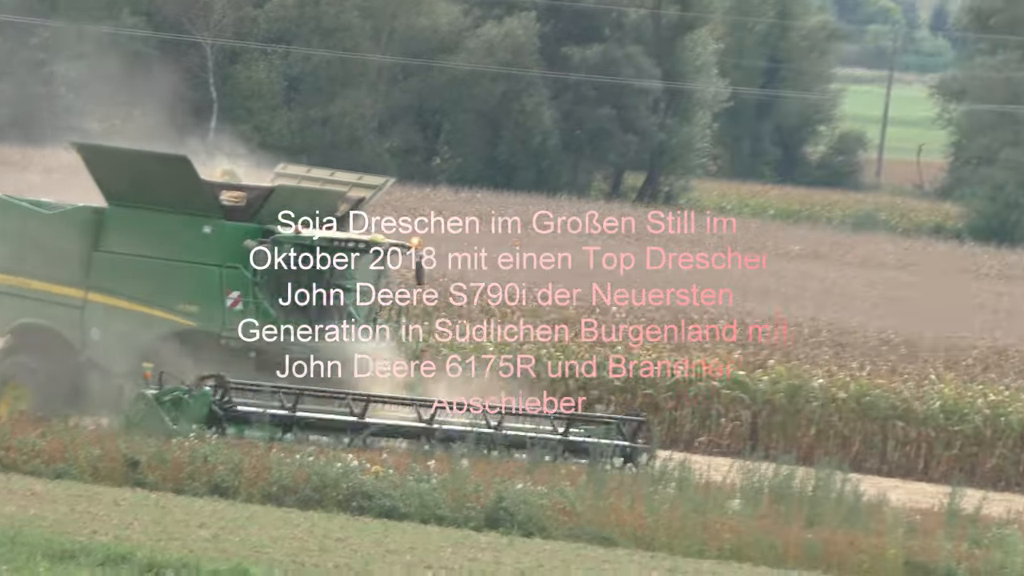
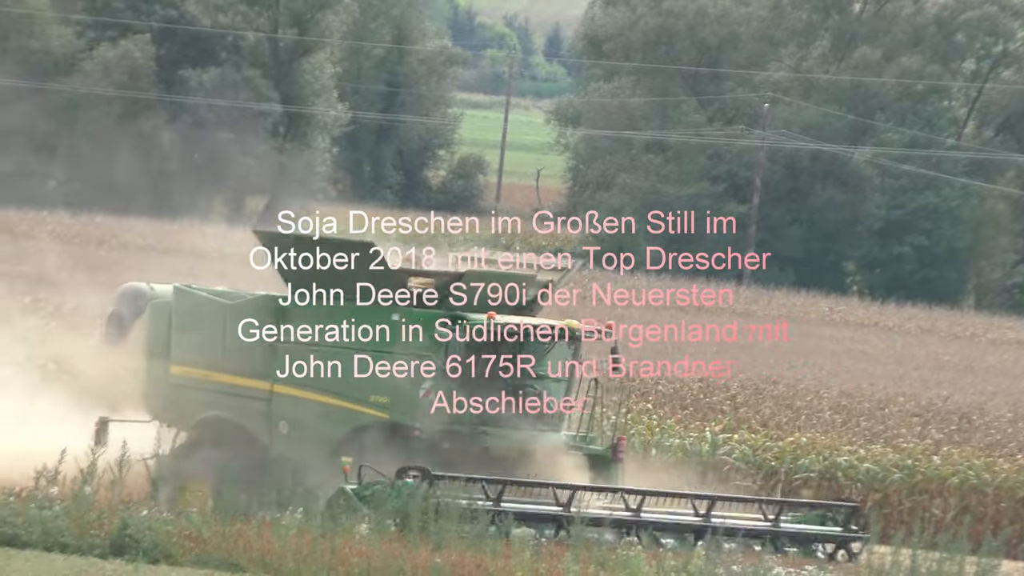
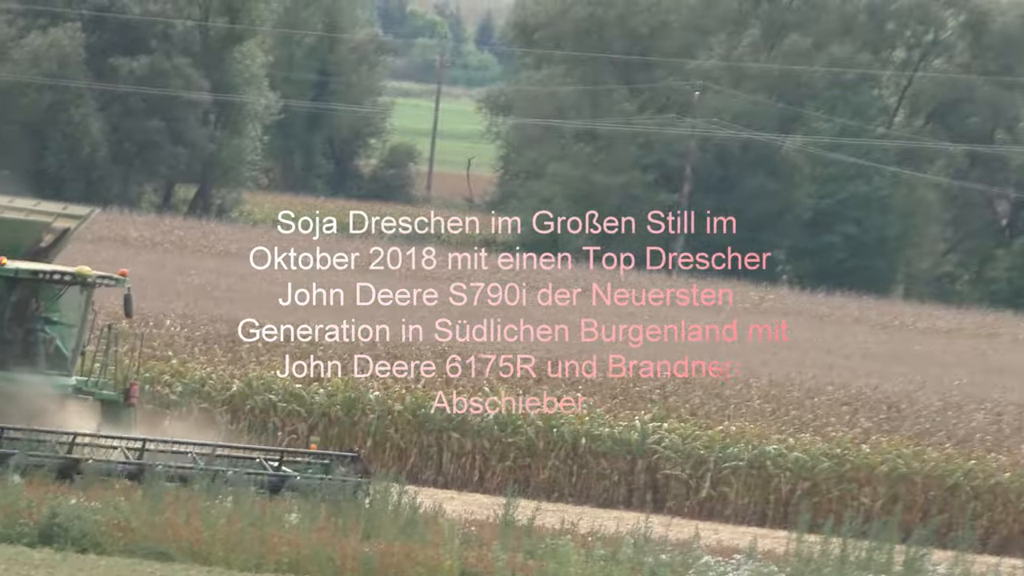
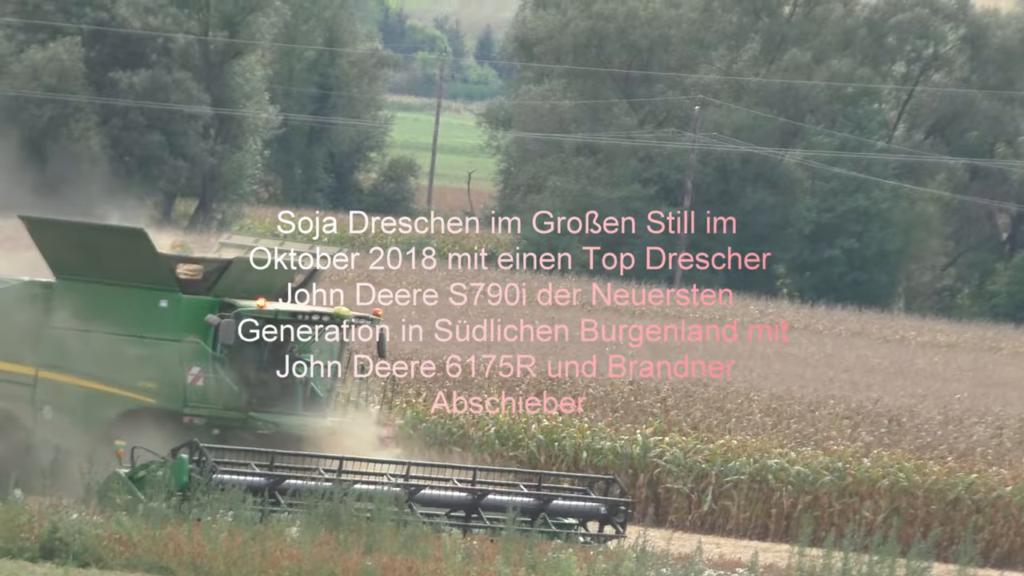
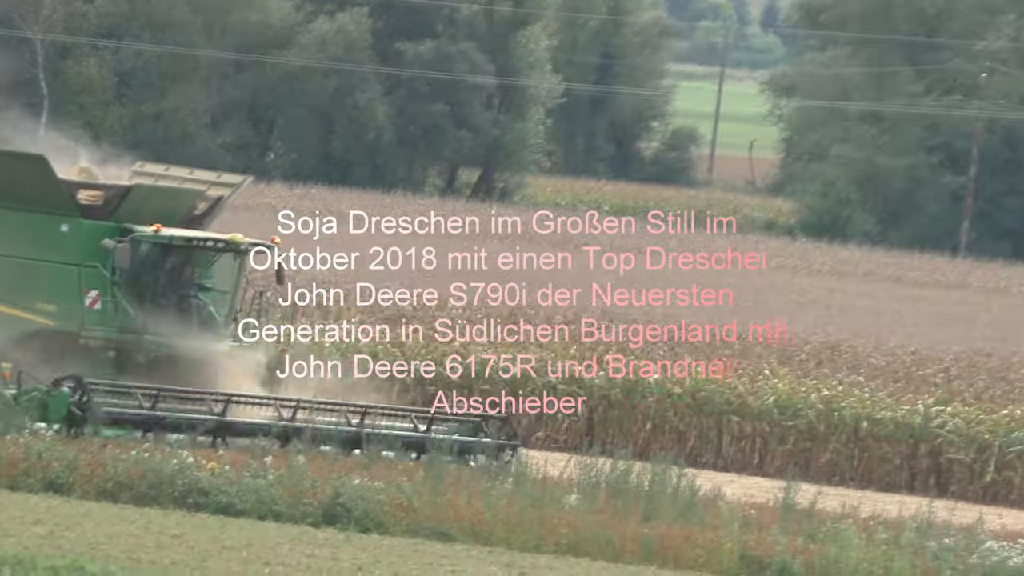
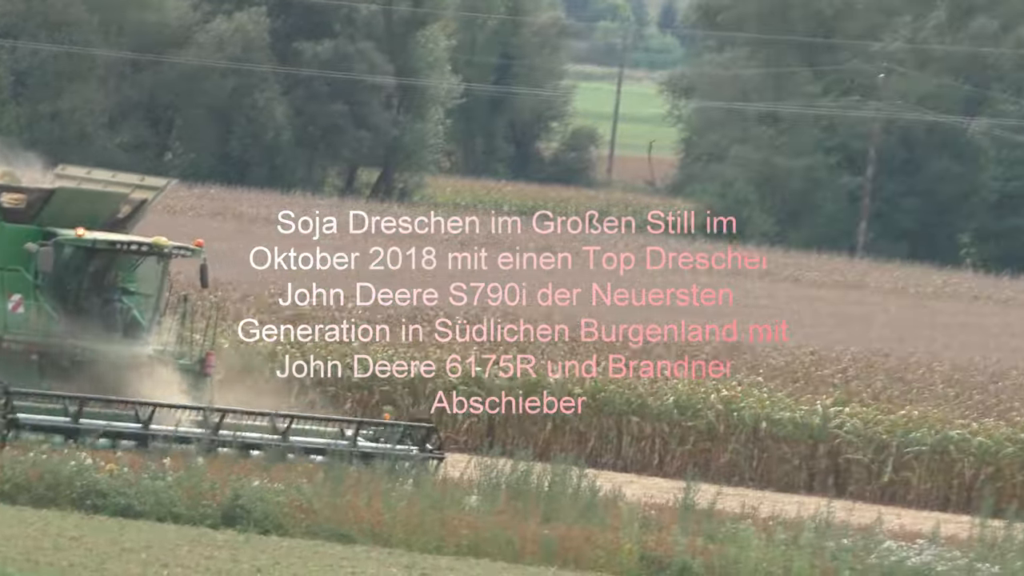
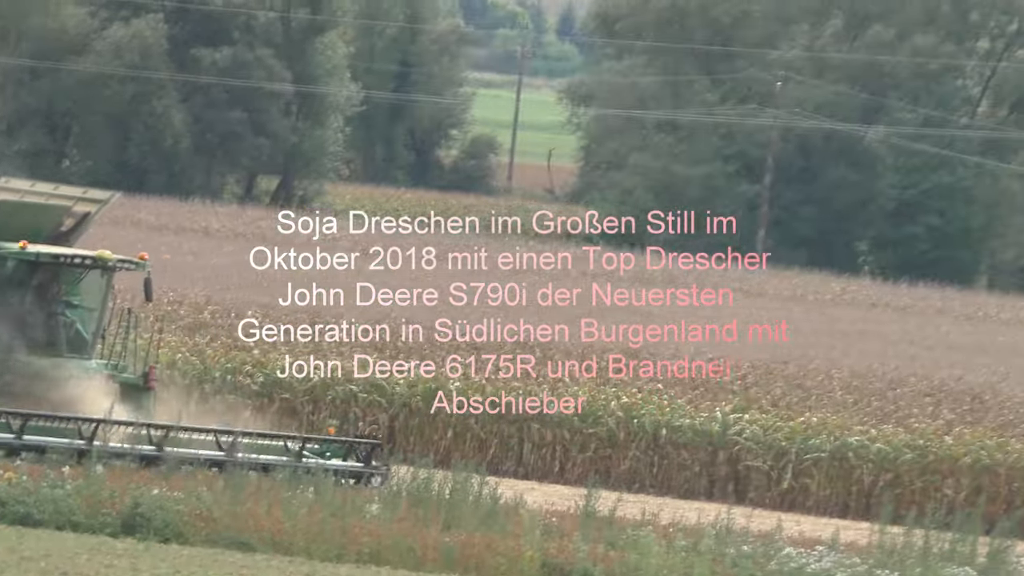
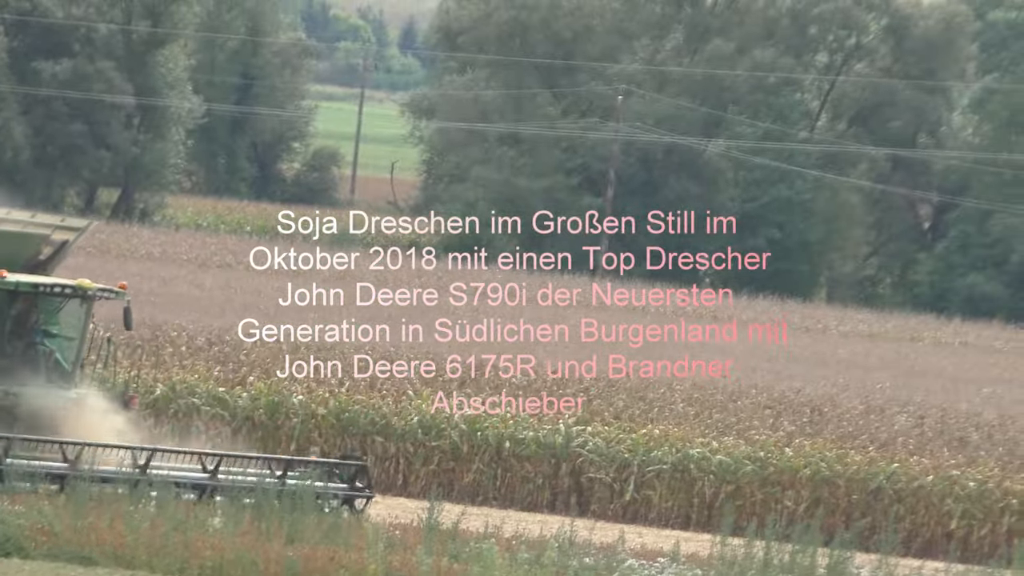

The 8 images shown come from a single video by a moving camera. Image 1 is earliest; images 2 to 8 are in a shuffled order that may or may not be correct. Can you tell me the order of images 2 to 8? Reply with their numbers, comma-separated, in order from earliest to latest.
5, 6, 7, 3, 8, 4, 2
